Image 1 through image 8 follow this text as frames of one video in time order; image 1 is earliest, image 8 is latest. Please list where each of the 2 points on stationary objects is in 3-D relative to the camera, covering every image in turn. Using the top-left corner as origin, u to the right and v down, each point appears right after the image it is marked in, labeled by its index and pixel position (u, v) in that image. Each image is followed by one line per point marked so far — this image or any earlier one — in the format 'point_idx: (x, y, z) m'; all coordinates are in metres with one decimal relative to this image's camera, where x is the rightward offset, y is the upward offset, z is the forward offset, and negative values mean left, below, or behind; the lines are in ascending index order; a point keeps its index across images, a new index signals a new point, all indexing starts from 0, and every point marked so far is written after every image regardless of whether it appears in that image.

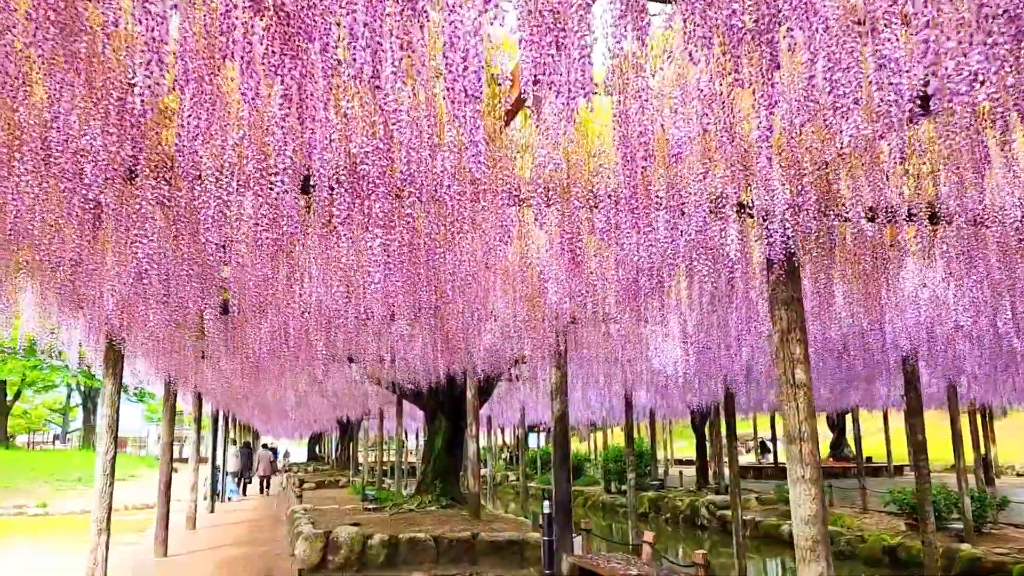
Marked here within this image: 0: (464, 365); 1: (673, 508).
0: (-0.6, -0.9, +9.4) m
1: (+3.8, -5.2, +18.7) m
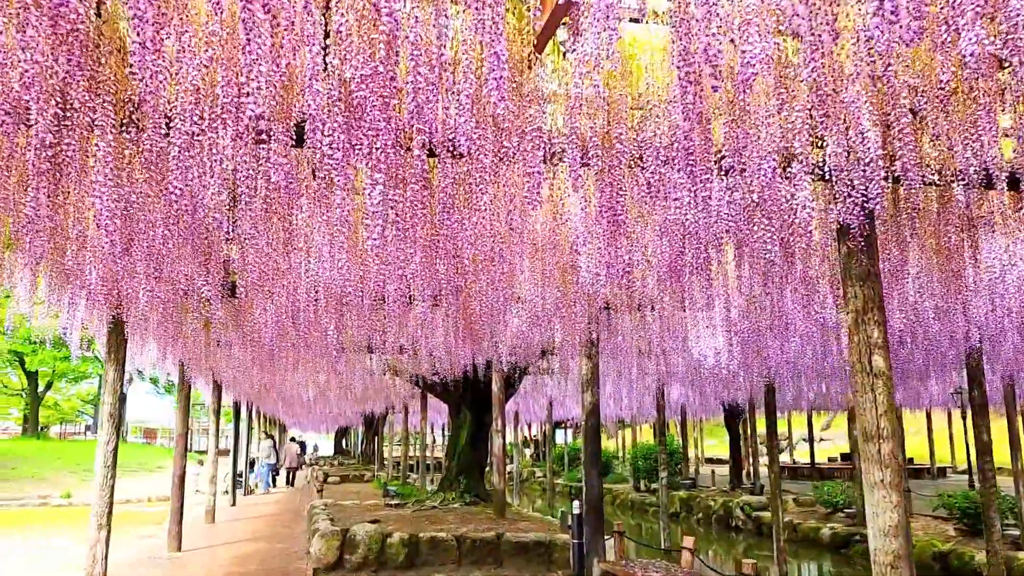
0: (-0.3, -0.7, +8.9) m
1: (+4.4, -5.0, +18.1) m
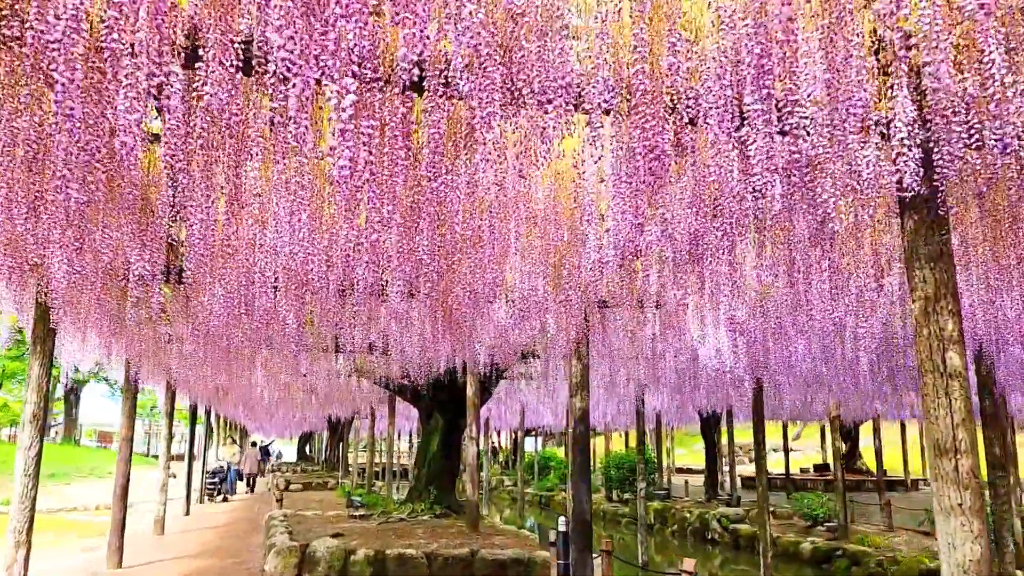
0: (-0.5, -0.7, +8.2) m
1: (+3.8, -5.1, +17.5) m
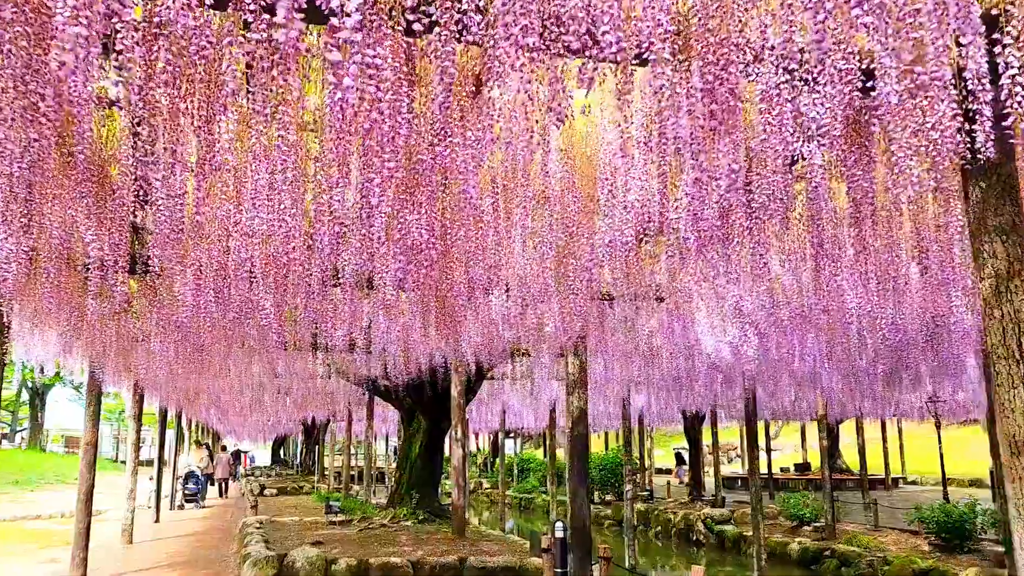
0: (-0.6, -0.6, +7.8) m
1: (+3.4, -5.1, +17.2) m
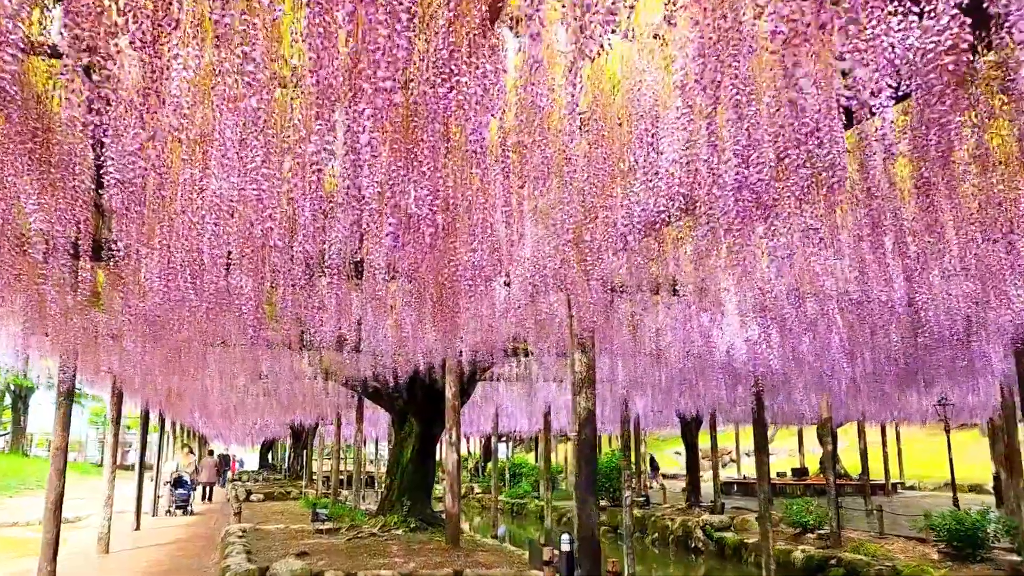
0: (-0.6, -0.5, +7.2) m
1: (+3.3, -5.1, +16.7) m
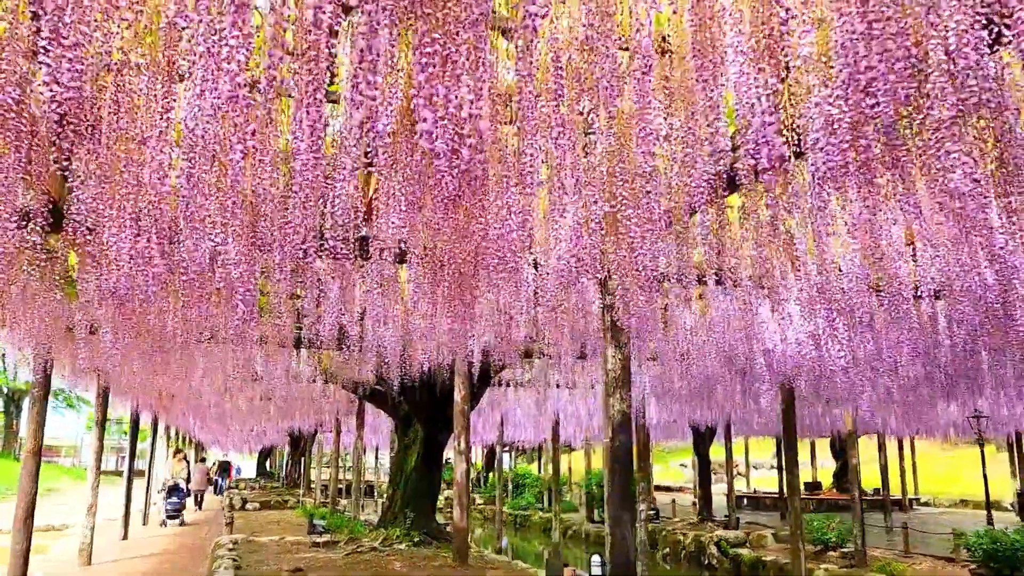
0: (-0.4, -0.5, +6.6) m
1: (+3.4, -5.2, +15.9) m
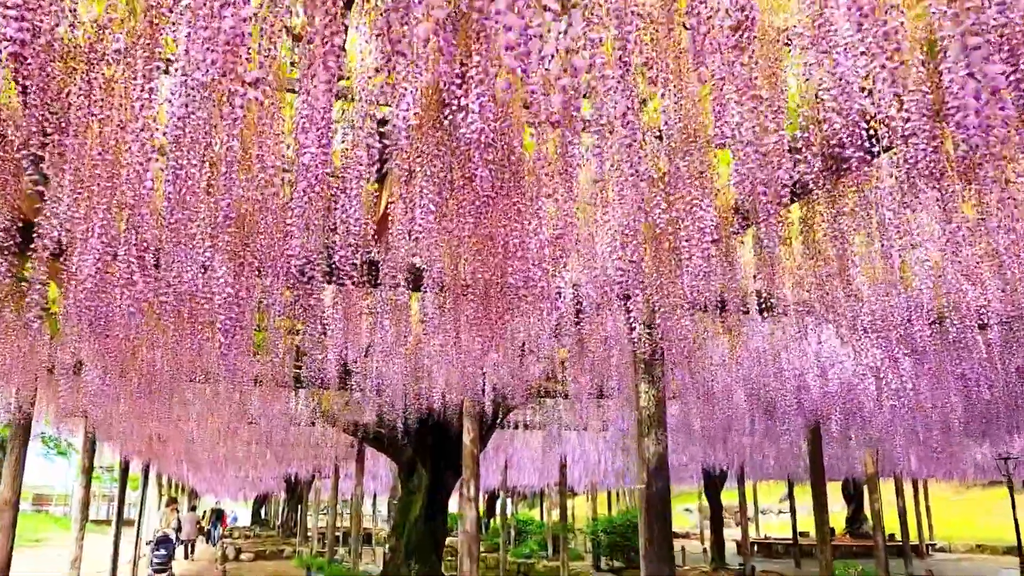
0: (-0.3, -0.7, +6.1) m
1: (+3.5, -5.9, +15.2) m
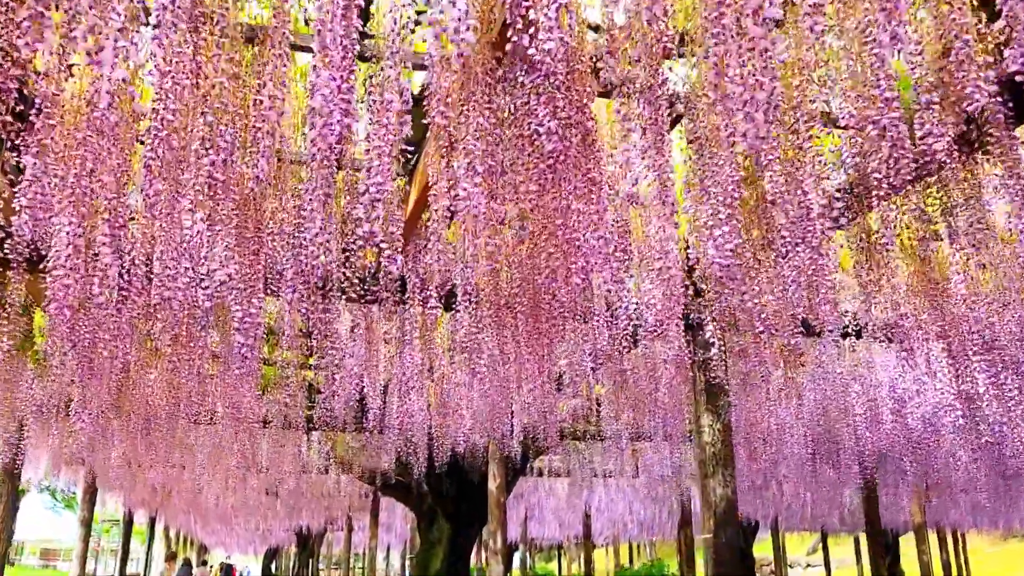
0: (0.0, -0.9, +5.5) m
1: (+3.9, -6.6, +14.2) m
